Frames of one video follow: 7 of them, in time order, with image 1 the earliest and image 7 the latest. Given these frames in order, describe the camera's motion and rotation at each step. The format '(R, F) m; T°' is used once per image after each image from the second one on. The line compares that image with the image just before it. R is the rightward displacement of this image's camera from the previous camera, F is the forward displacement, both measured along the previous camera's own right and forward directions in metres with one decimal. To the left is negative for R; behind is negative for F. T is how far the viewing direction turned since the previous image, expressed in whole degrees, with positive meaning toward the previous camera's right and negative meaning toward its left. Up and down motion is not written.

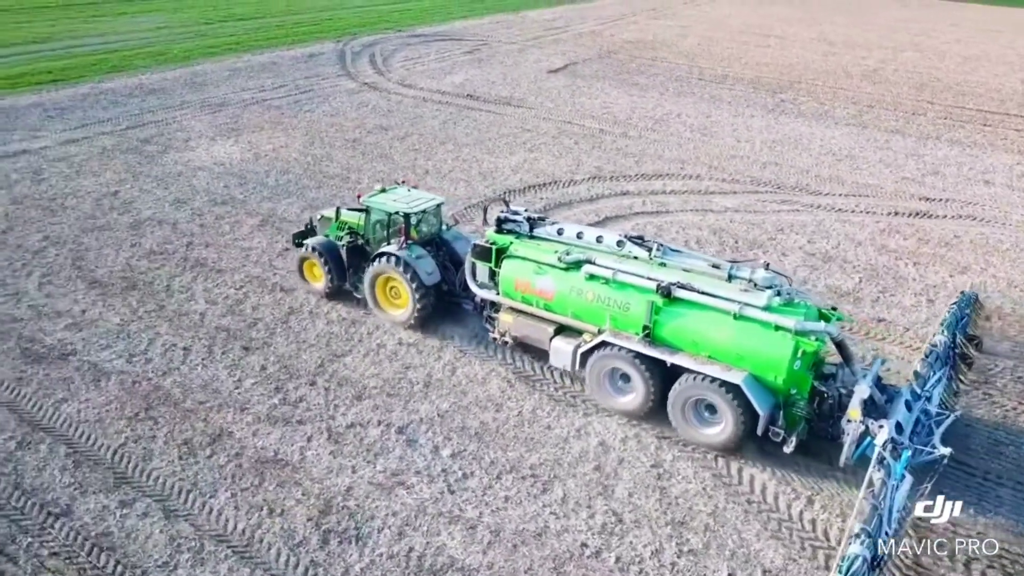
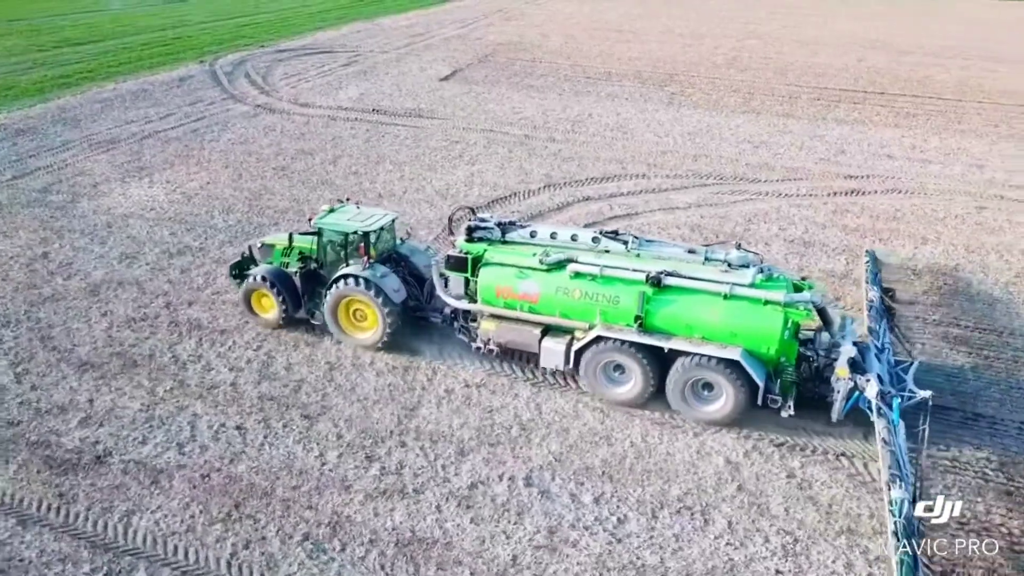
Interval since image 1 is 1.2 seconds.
(-2.6, +0.7) m; +12°
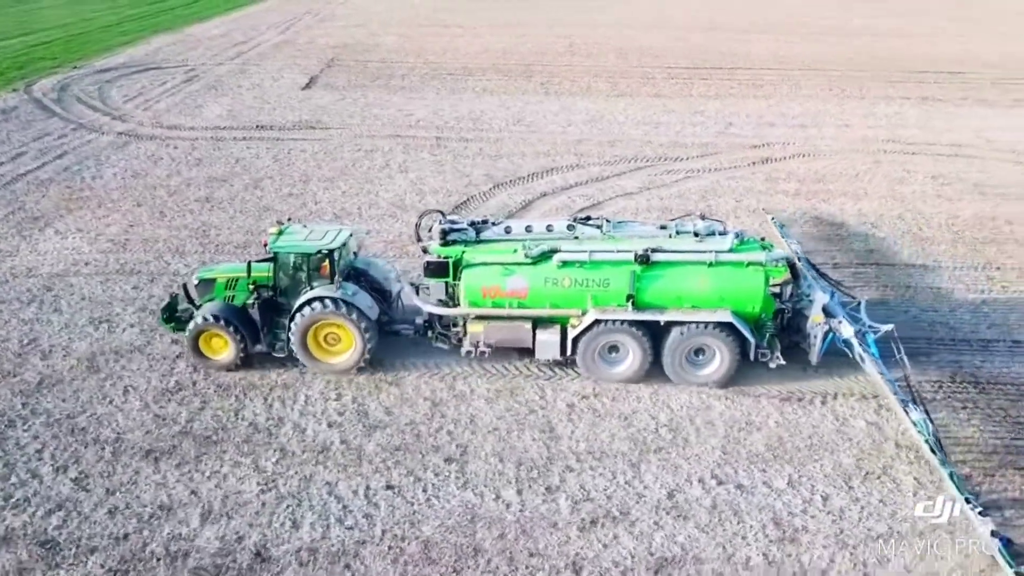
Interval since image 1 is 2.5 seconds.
(-3.3, +0.8) m; +15°
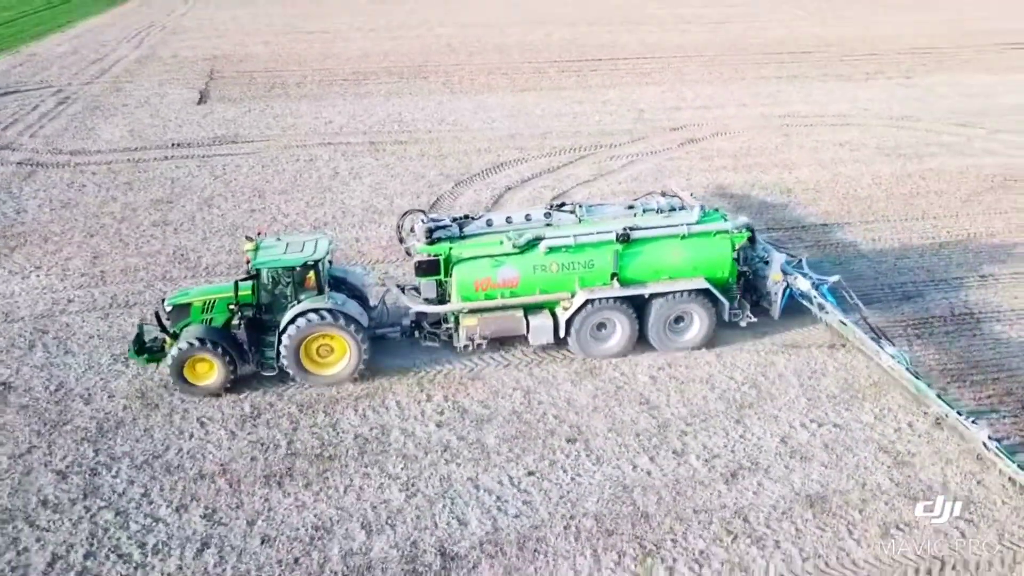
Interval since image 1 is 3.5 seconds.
(-2.5, 0.0) m; +11°
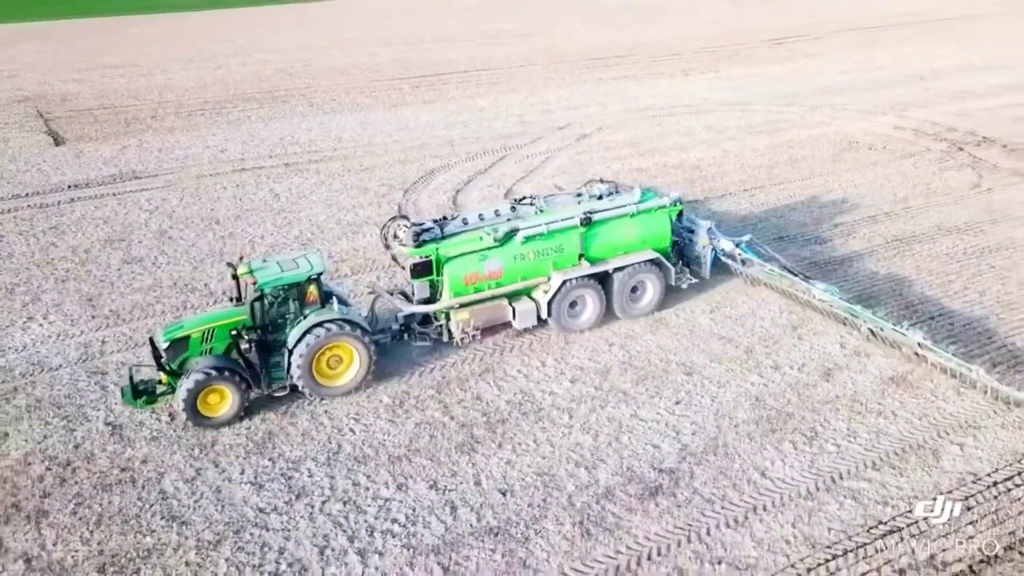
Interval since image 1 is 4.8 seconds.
(-3.7, -0.5) m; +16°
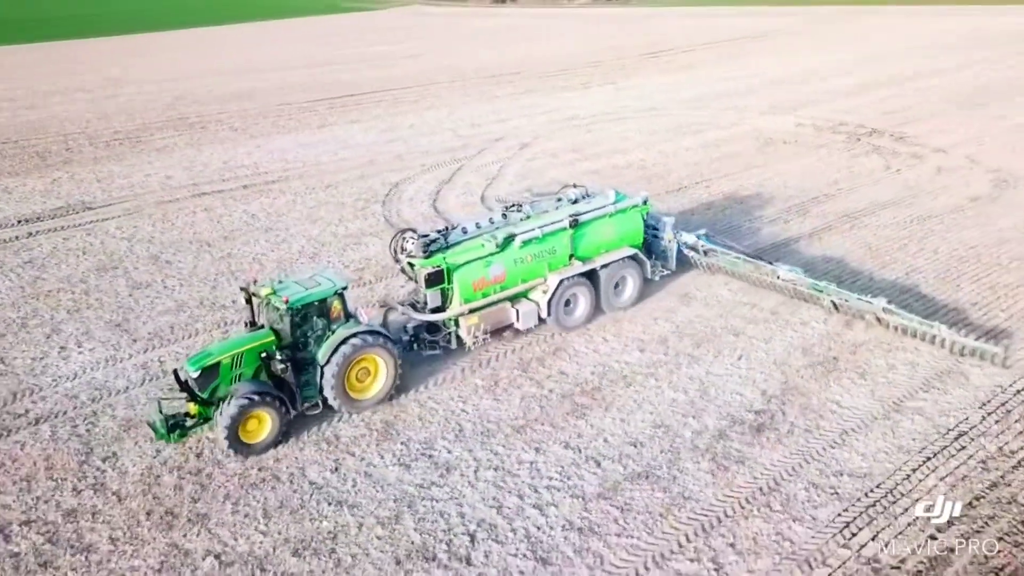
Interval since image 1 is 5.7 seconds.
(-2.6, -0.6) m; +10°
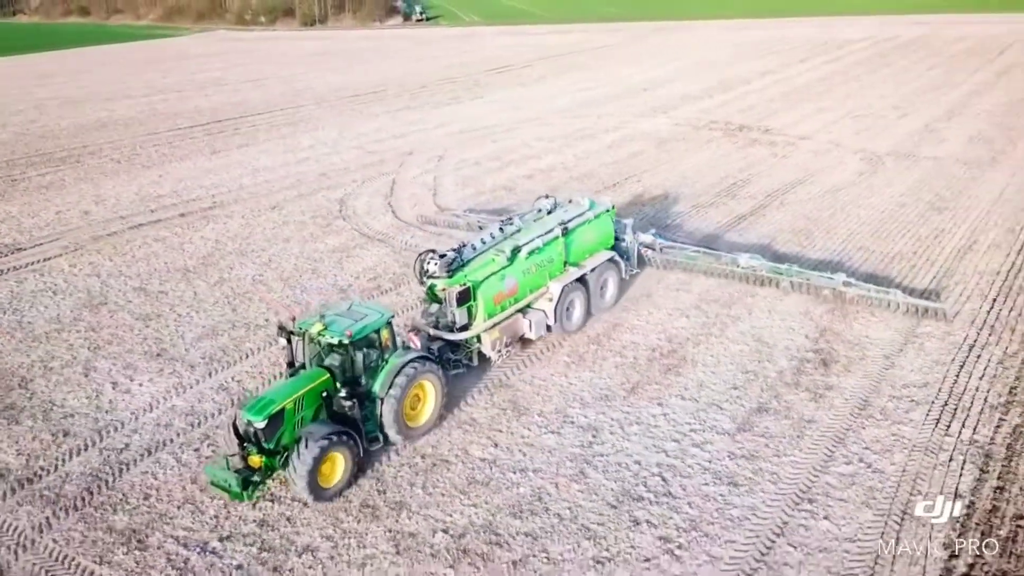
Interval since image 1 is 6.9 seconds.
(-3.5, -0.4) m; +14°
